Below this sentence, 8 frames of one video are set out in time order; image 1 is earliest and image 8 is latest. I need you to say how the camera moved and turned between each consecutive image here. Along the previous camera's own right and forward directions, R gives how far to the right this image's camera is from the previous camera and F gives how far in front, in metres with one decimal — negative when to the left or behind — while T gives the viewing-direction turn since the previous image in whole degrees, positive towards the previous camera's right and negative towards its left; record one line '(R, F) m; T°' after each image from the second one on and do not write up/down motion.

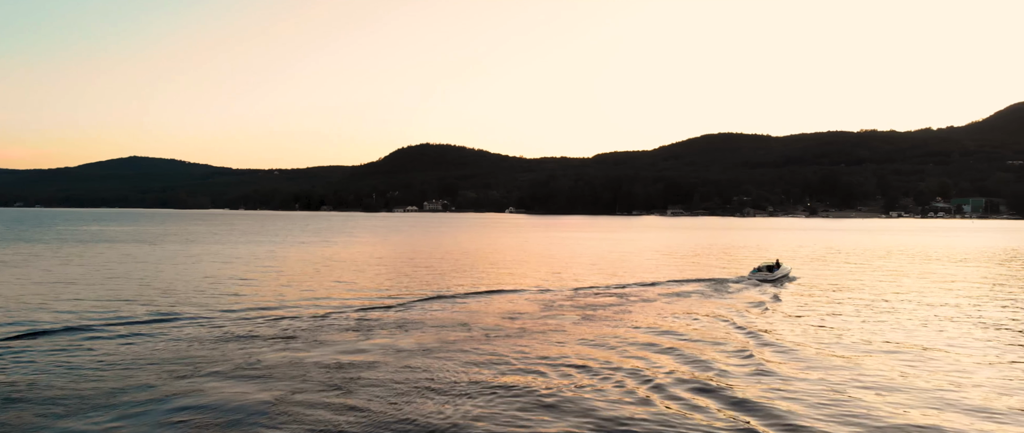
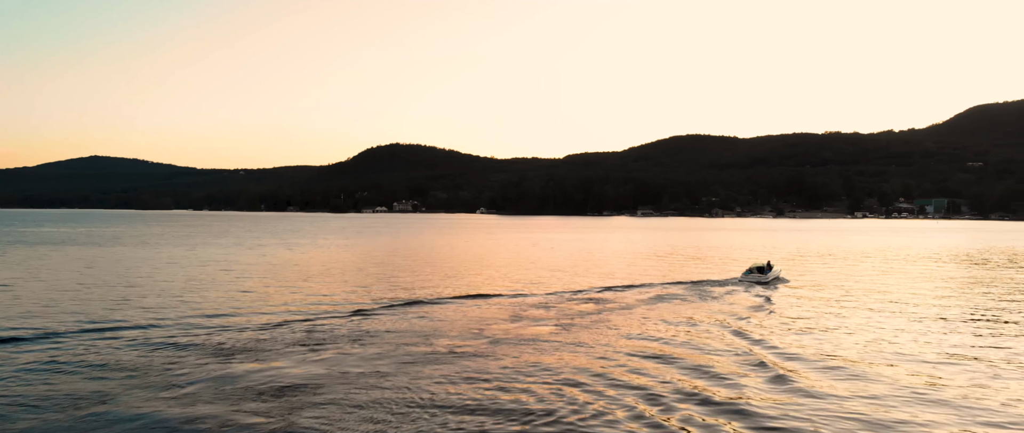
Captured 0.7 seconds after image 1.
(-0.3, +3.0) m; +2°
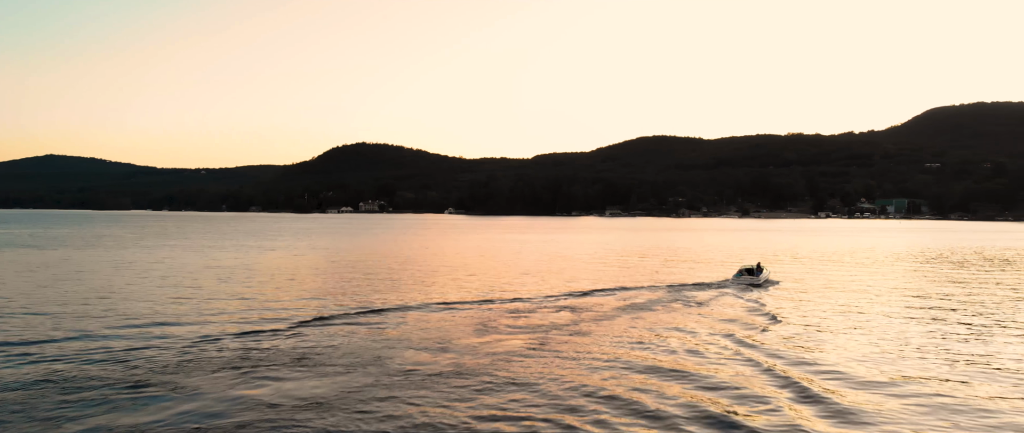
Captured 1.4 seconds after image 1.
(-0.3, +3.7) m; +2°
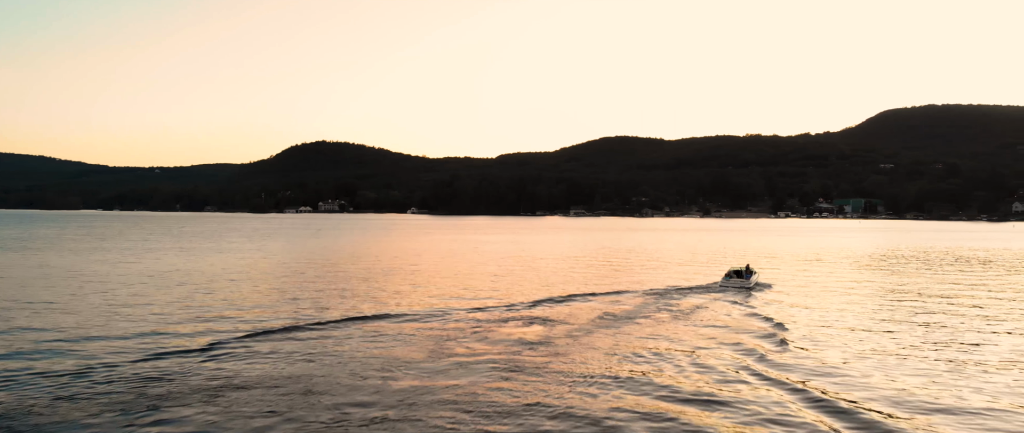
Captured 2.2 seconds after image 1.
(-0.4, +4.1) m; +3°
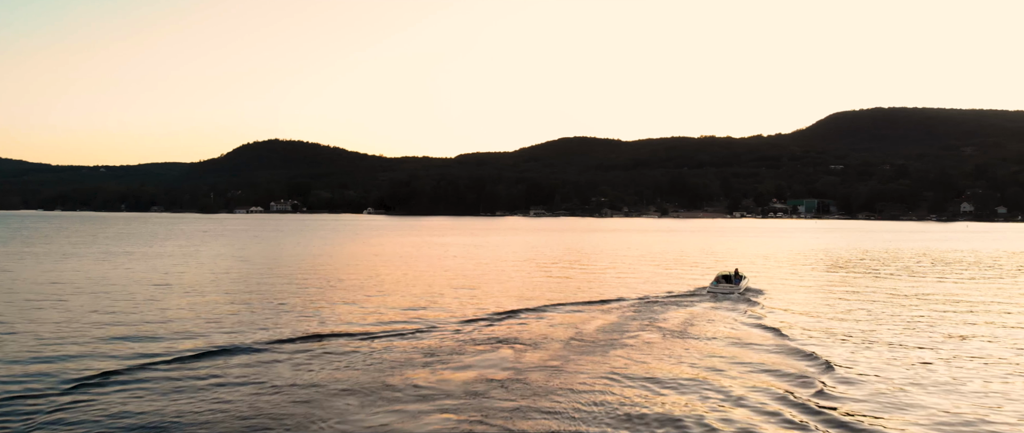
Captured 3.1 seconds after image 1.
(-0.4, +4.8) m; +3°
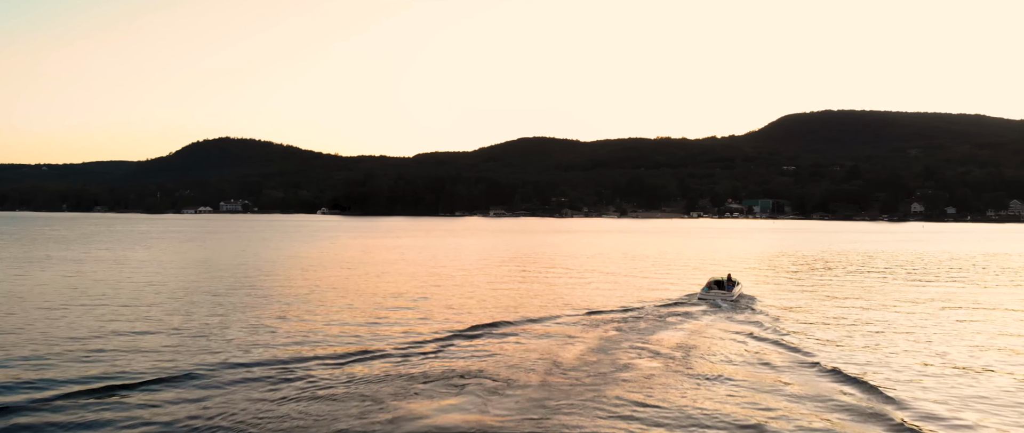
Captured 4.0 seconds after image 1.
(-0.5, +4.7) m; +3°
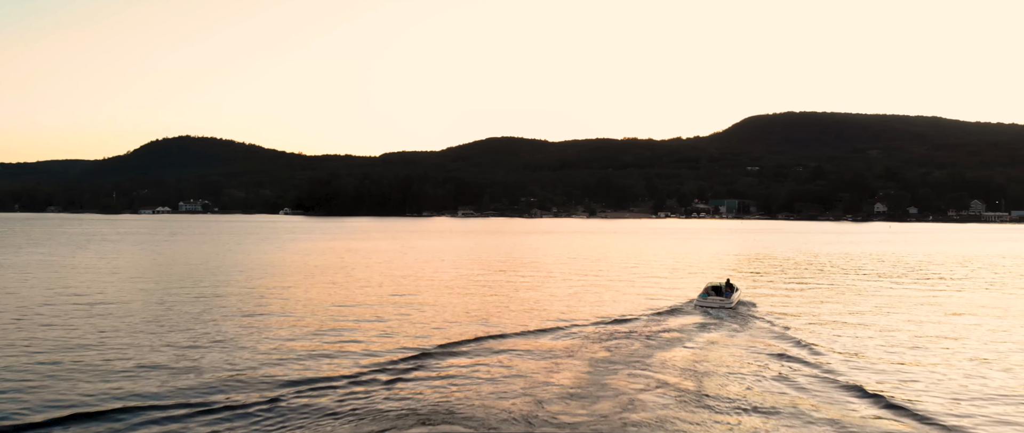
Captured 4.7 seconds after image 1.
(-0.5, +3.5) m; +2°
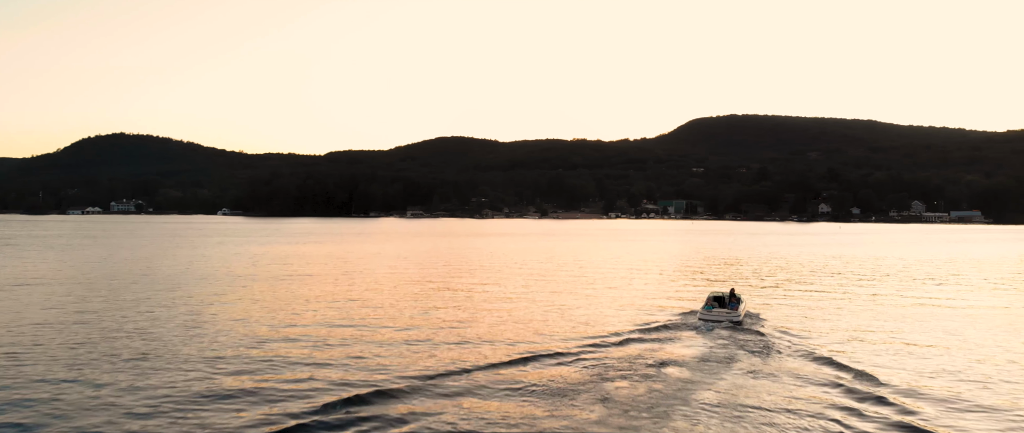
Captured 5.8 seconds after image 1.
(-0.9, +5.4) m; +4°
